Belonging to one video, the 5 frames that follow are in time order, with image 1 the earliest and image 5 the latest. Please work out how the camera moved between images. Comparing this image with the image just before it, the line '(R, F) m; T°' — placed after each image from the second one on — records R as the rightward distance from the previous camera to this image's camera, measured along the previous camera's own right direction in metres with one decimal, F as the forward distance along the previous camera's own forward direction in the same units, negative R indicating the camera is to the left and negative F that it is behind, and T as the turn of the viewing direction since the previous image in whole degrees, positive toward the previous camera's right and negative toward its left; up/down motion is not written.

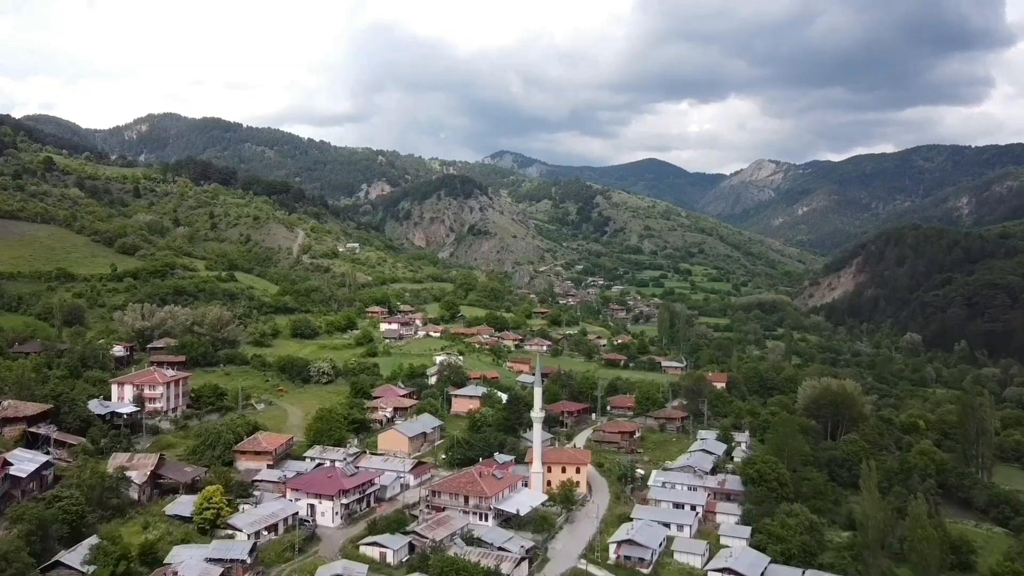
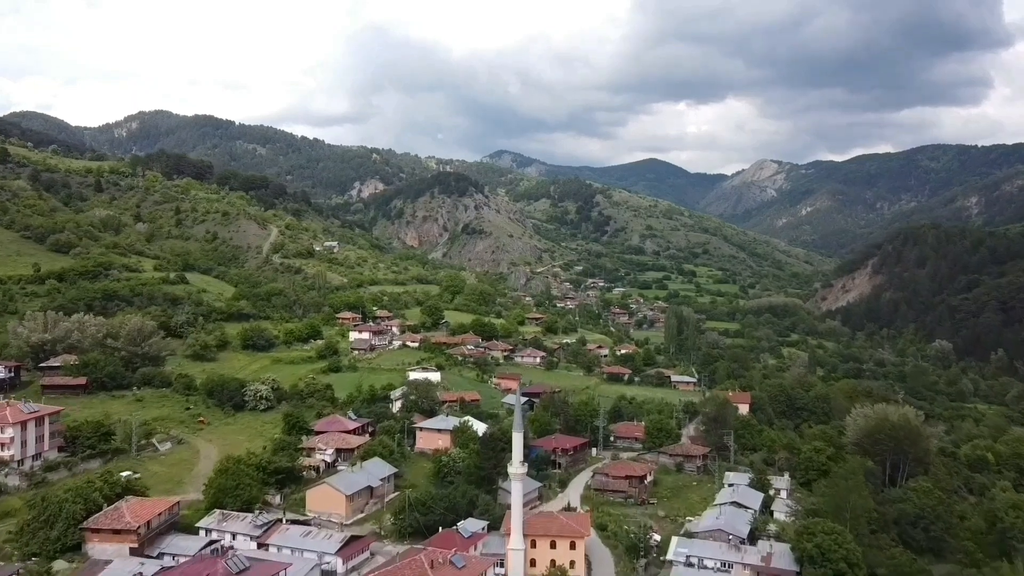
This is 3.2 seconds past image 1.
(+1.0, +10.5) m; 0°
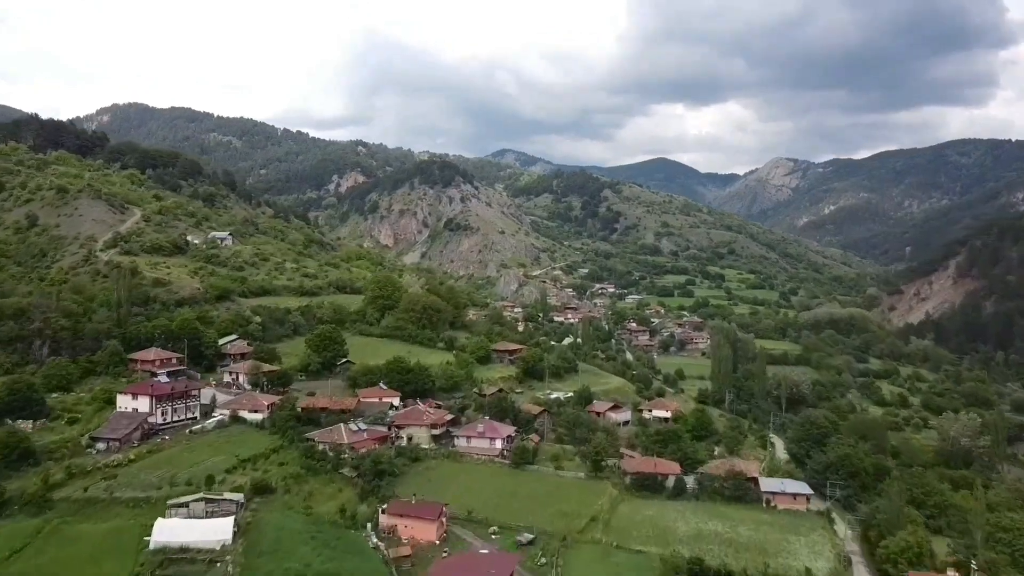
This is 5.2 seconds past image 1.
(+3.4, +36.6) m; 0°
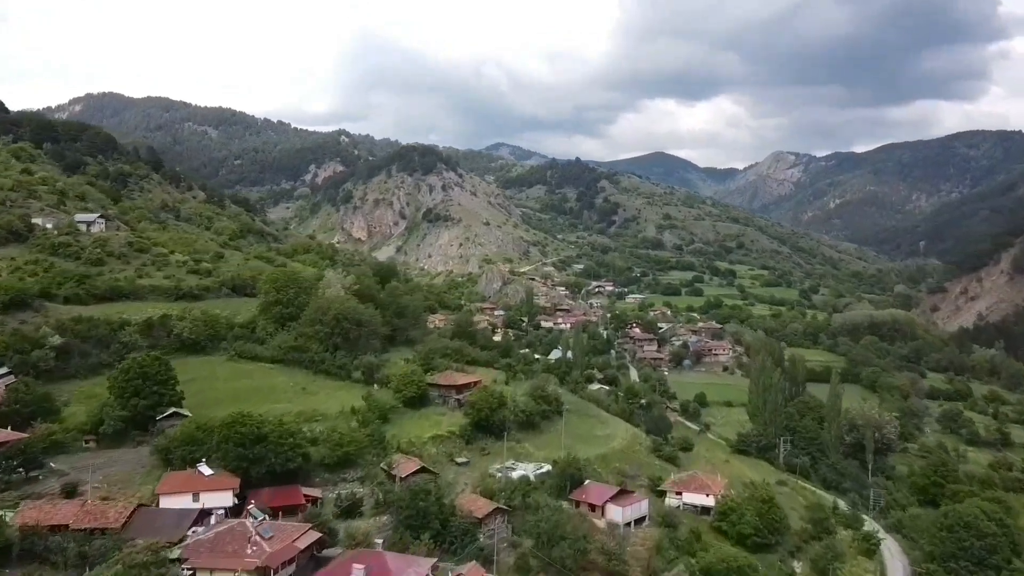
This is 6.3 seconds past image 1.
(+2.2, +19.9) m; 0°
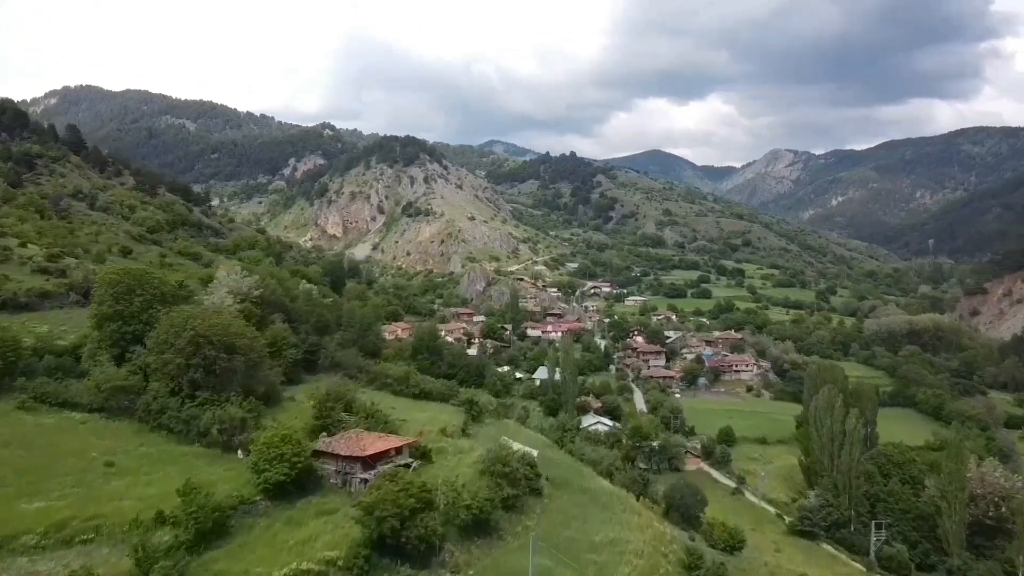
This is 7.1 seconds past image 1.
(+1.5, +14.6) m; 0°
